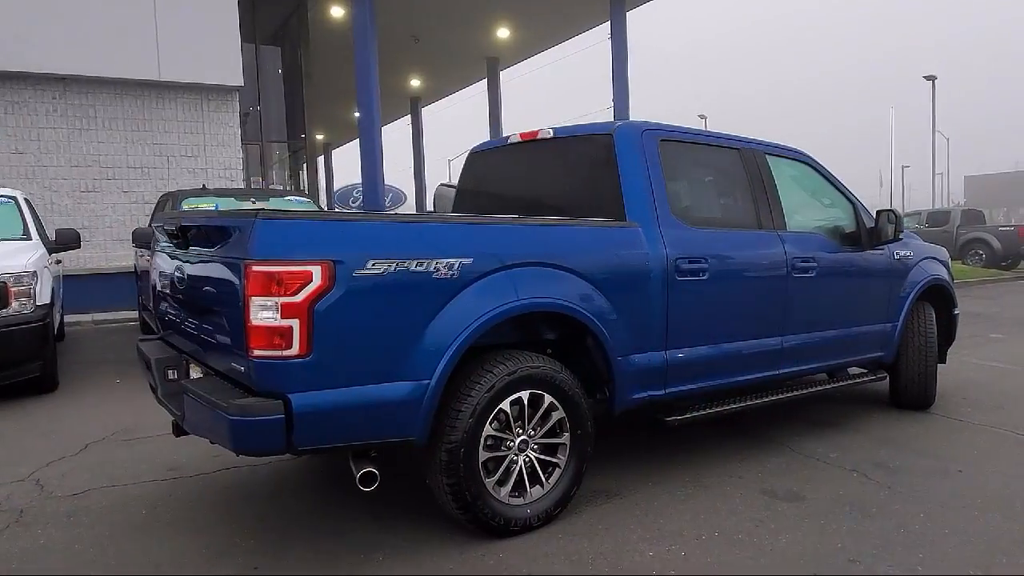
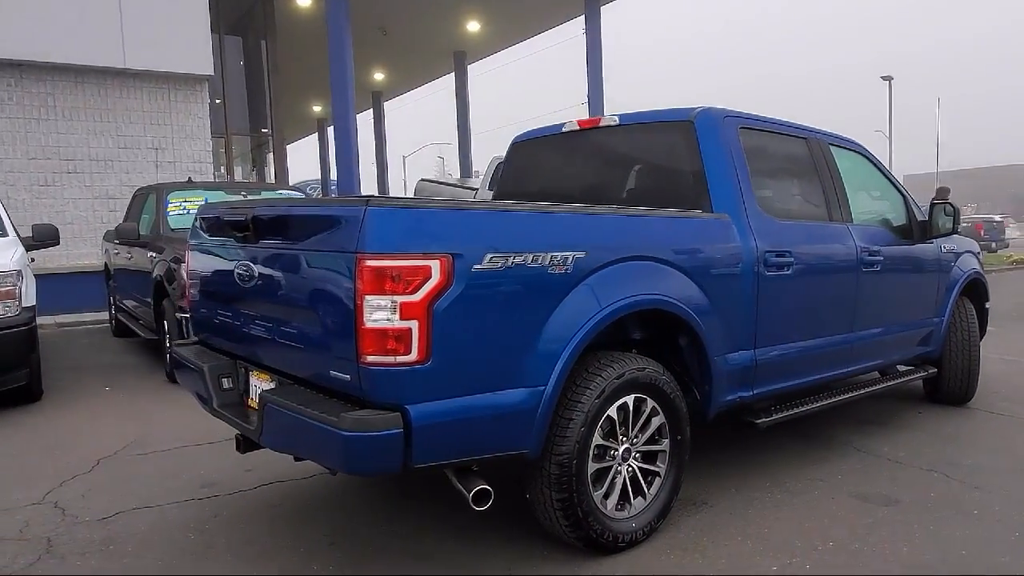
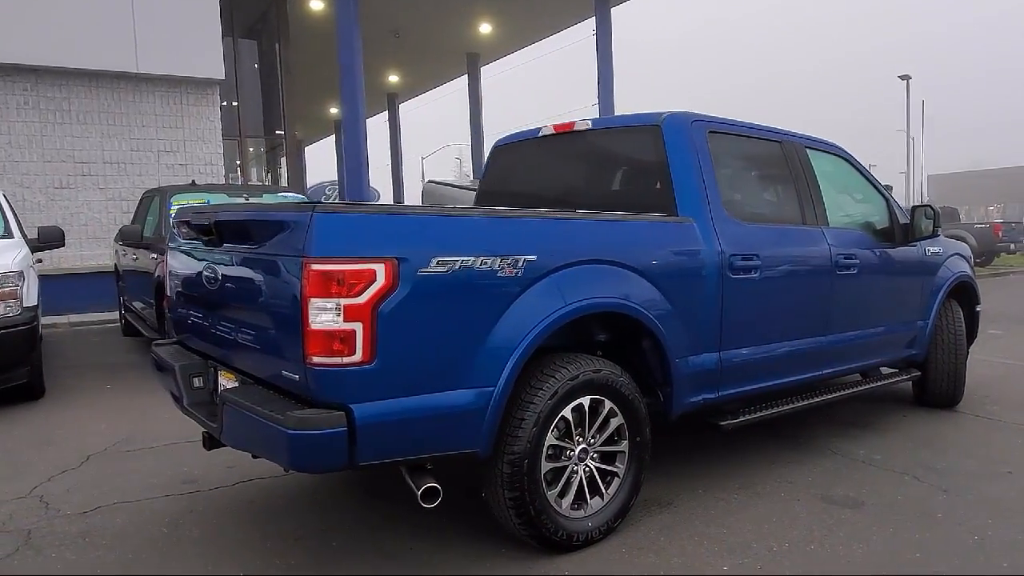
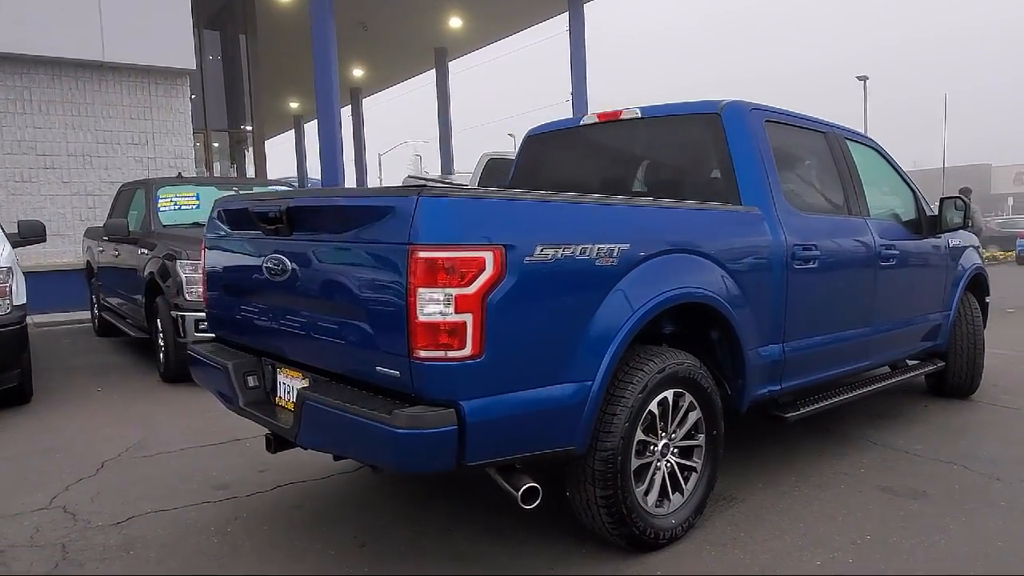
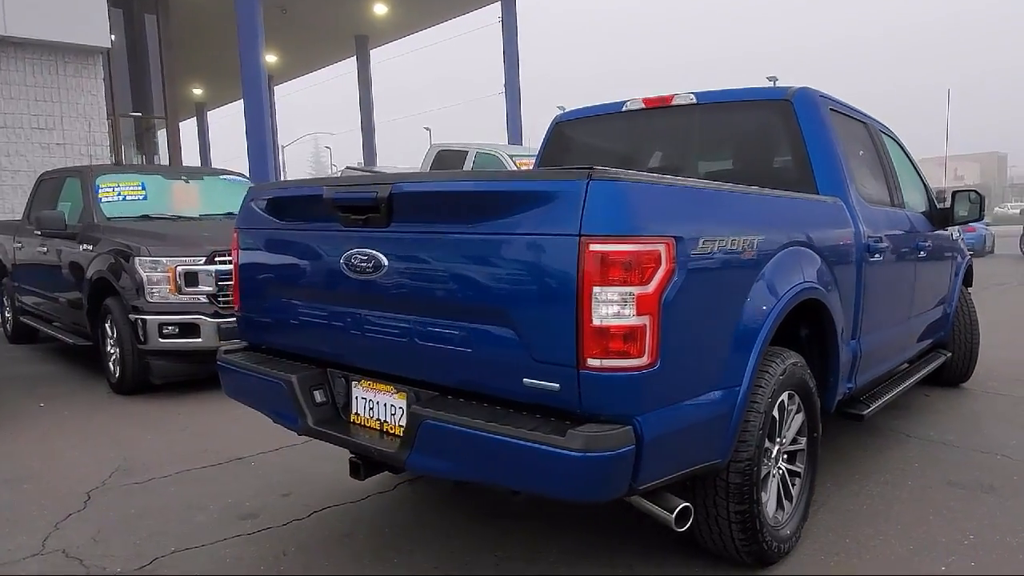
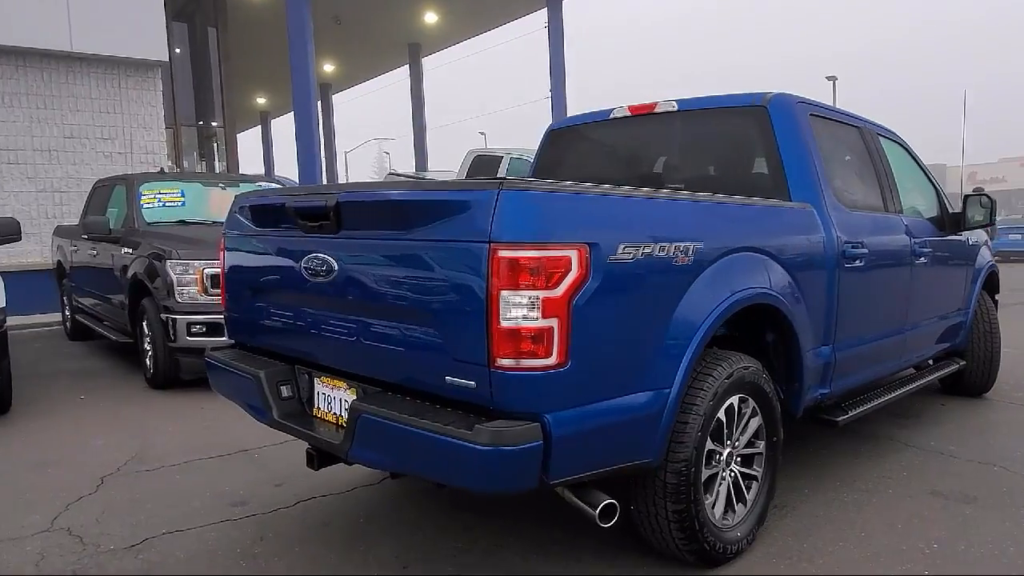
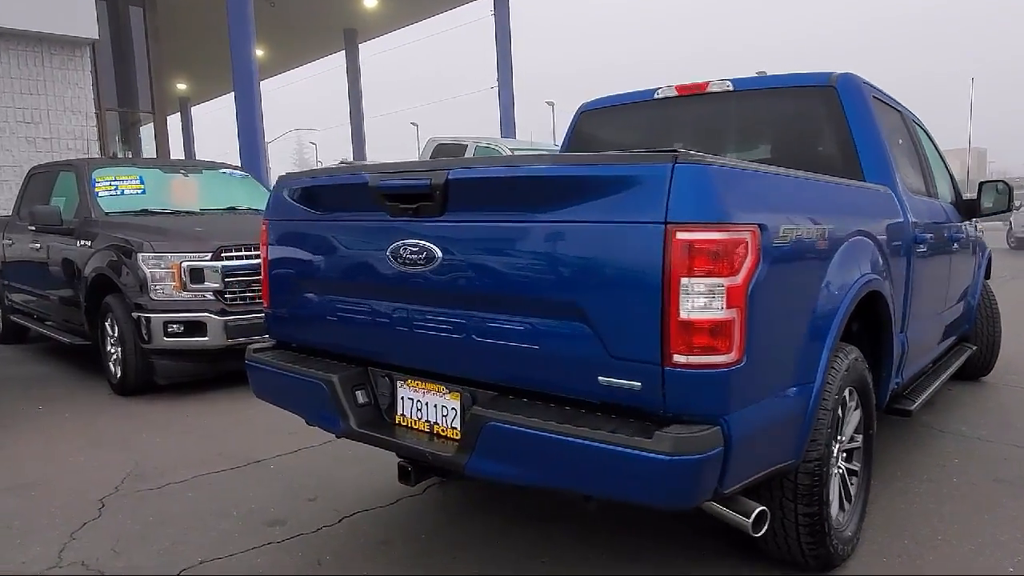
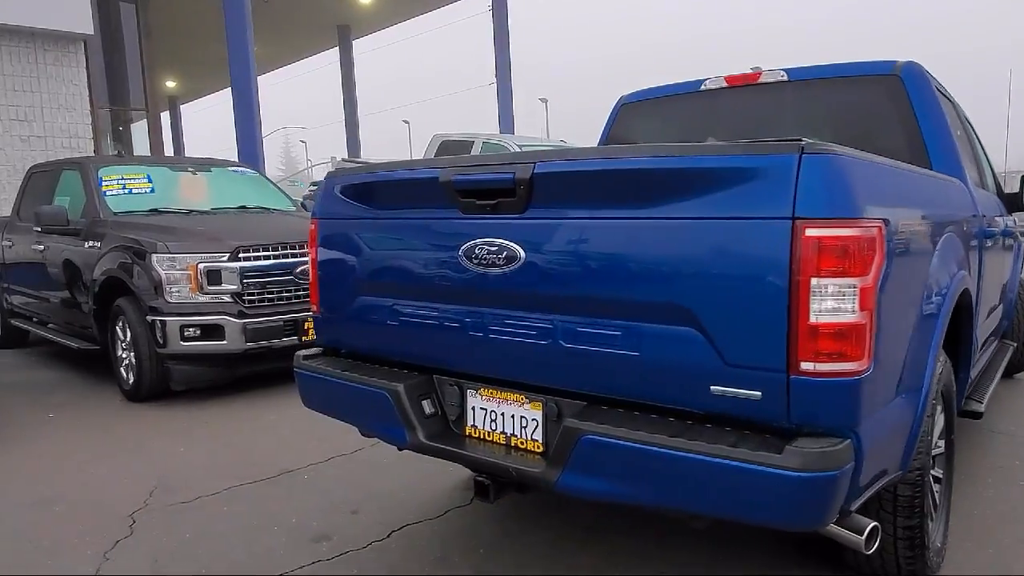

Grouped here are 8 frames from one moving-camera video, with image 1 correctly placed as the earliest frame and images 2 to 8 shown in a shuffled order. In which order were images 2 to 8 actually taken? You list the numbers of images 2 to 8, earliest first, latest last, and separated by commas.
3, 2, 4, 6, 5, 7, 8
